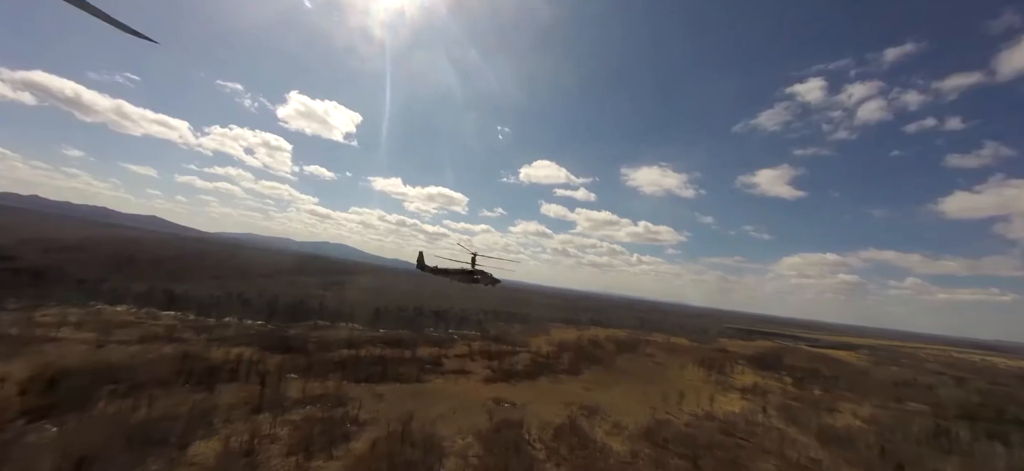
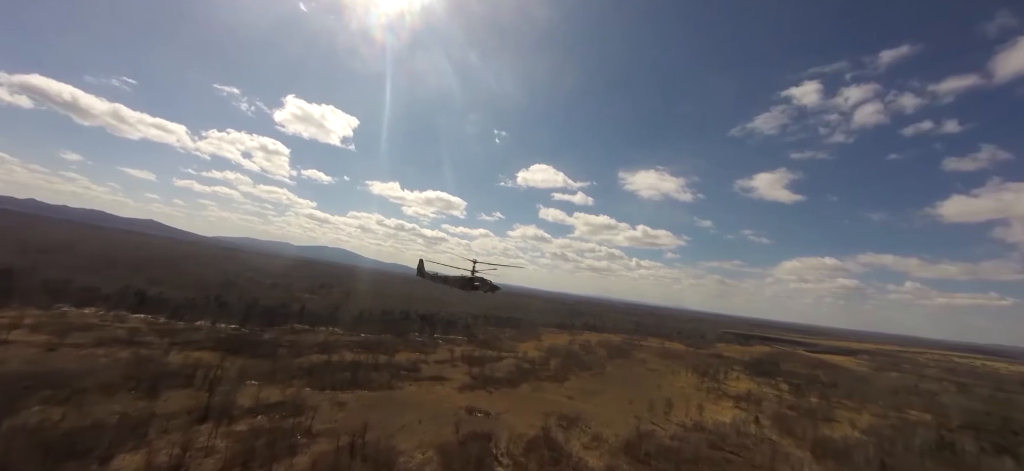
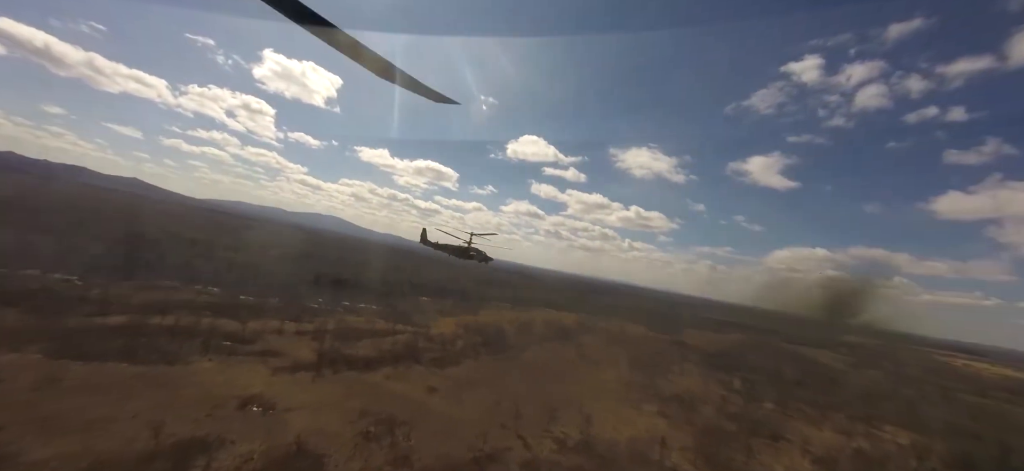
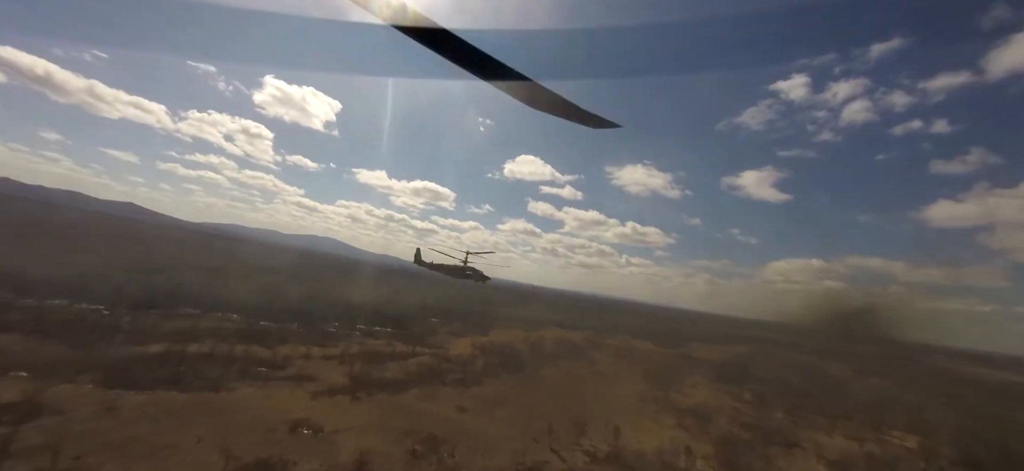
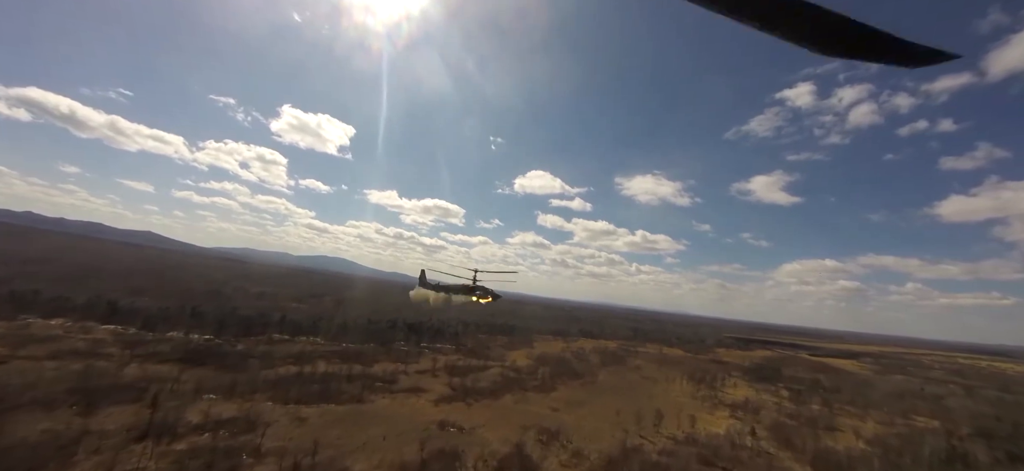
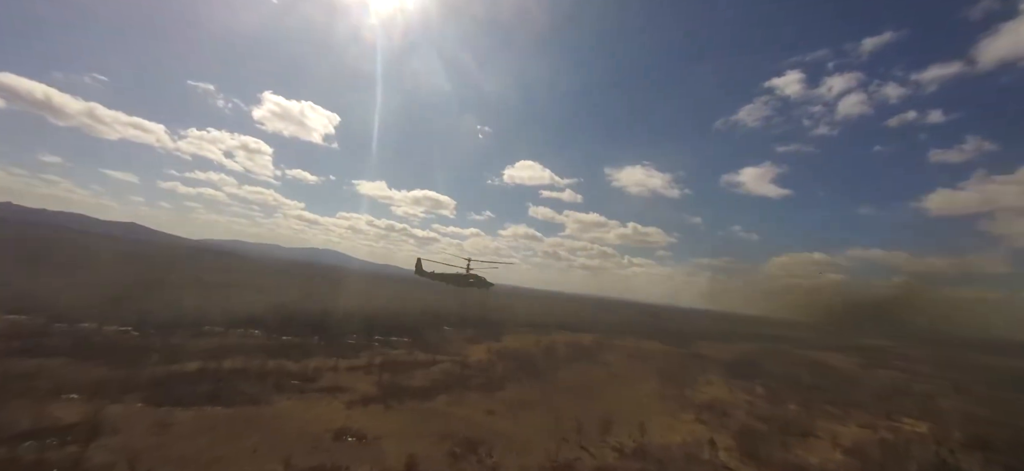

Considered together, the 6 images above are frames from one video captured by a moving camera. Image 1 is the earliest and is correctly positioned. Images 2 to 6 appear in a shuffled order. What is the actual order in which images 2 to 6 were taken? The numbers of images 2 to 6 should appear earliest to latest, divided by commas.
2, 5, 6, 4, 3
